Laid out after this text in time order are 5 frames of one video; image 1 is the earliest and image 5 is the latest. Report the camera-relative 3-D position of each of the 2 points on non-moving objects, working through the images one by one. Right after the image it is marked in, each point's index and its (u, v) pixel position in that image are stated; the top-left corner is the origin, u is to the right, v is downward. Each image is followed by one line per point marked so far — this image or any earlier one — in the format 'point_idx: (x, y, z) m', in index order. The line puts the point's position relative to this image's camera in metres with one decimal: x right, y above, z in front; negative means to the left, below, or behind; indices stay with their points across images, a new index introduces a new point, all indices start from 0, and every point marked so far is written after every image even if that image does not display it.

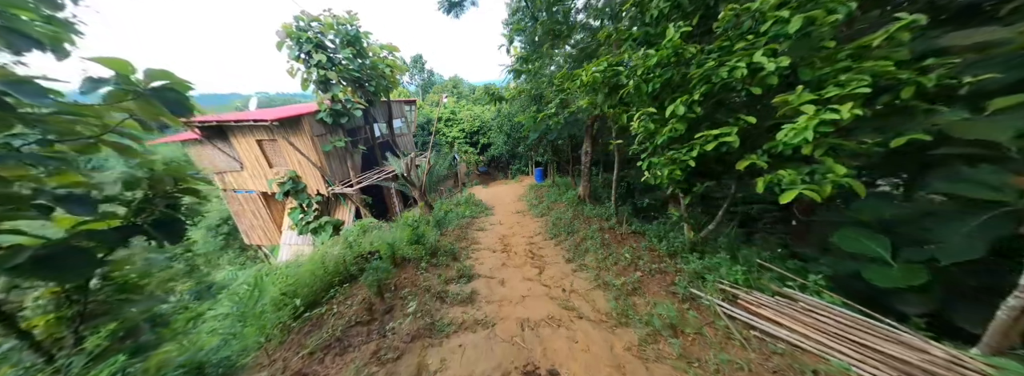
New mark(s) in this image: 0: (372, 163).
0: (-5.7, +1.0, +10.4) m
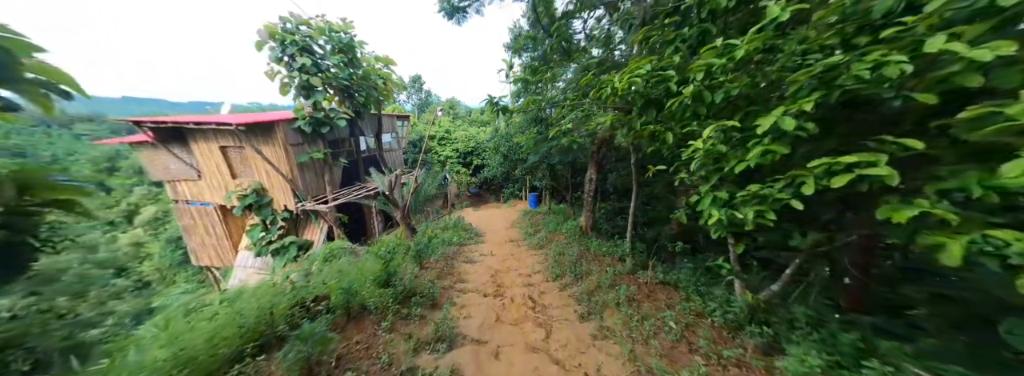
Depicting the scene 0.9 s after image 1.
0: (-5.9, +0.4, +9.5) m
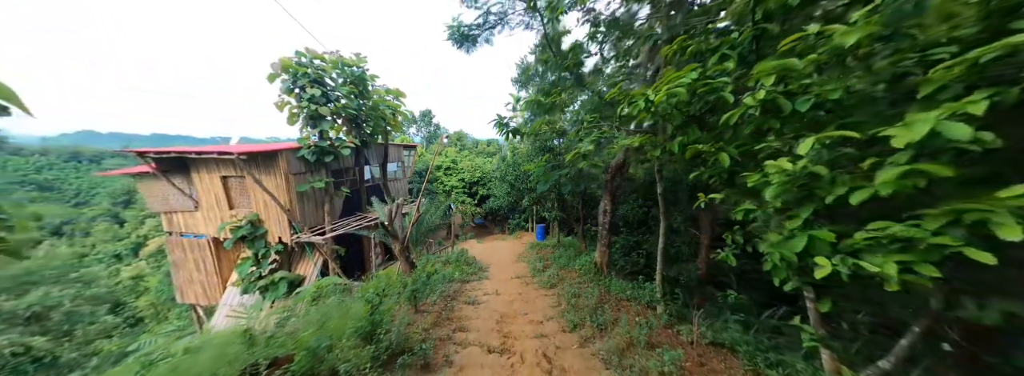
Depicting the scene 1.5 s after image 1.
0: (-5.7, -0.7, +9.2) m
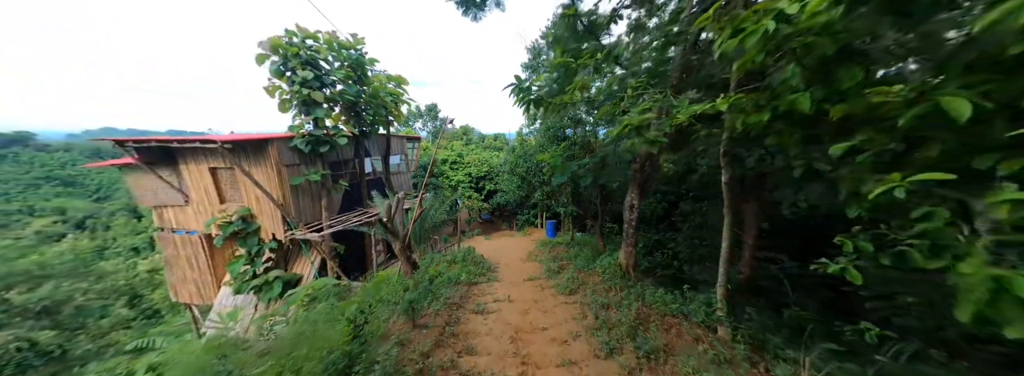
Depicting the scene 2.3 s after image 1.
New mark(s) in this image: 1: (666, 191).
0: (-5.3, -0.5, +8.7) m
1: (+4.3, -0.1, +7.0) m
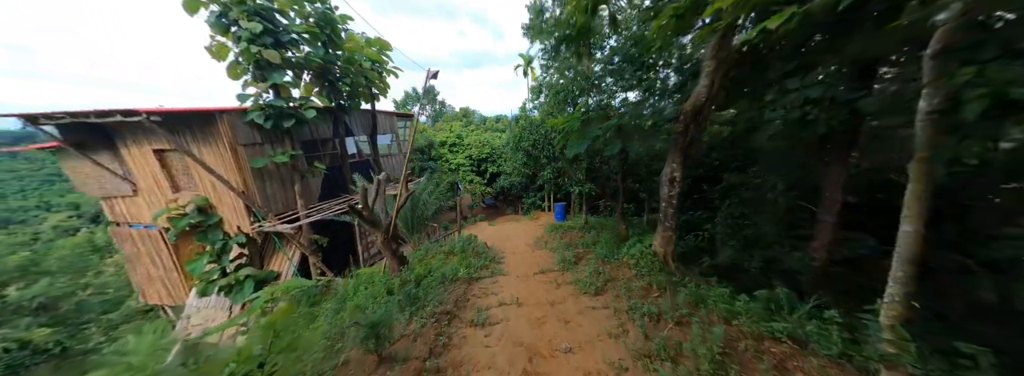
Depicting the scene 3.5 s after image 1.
0: (-5.2, 0.0, +7.7) m
1: (+4.4, +0.6, +5.8) m
